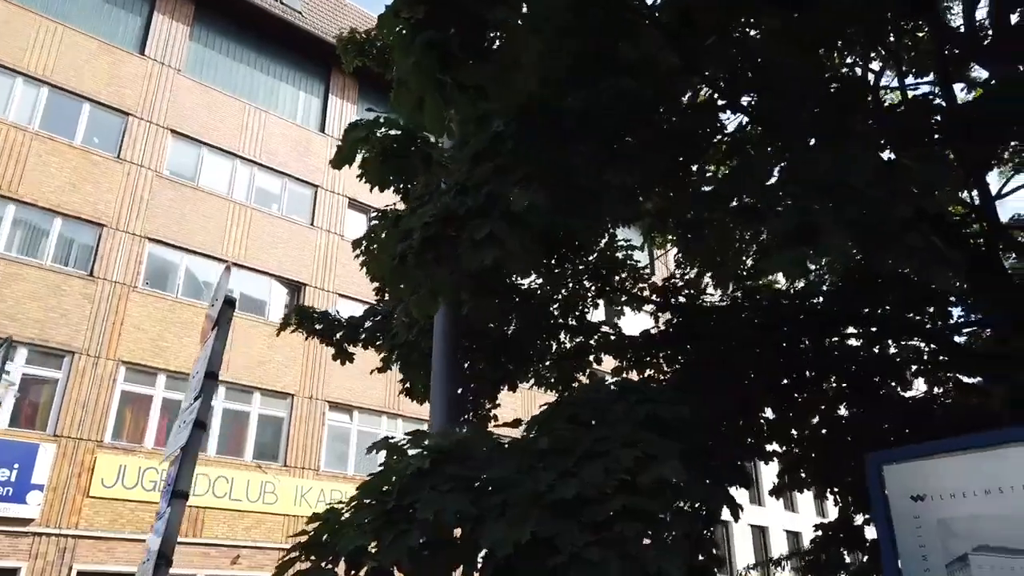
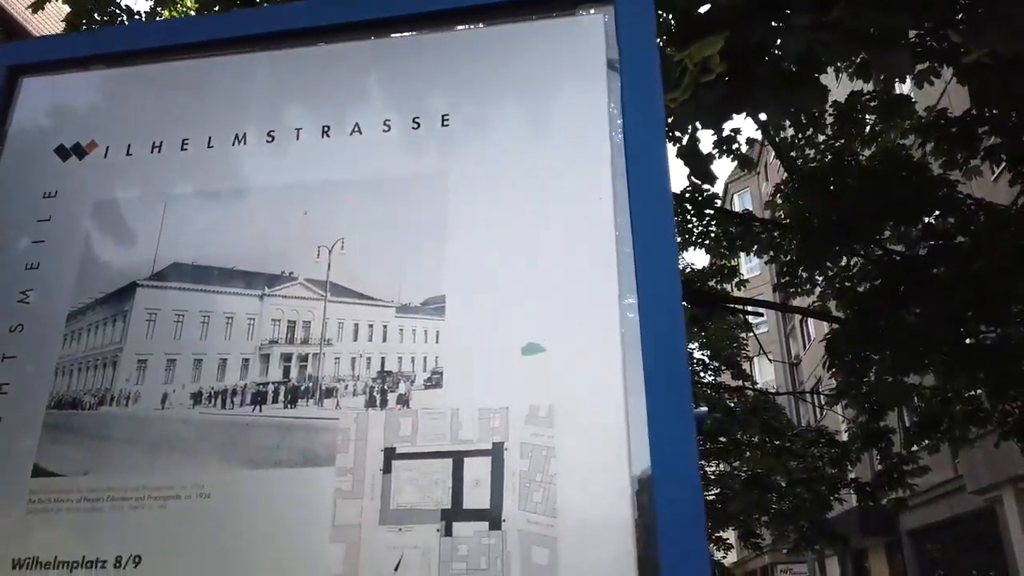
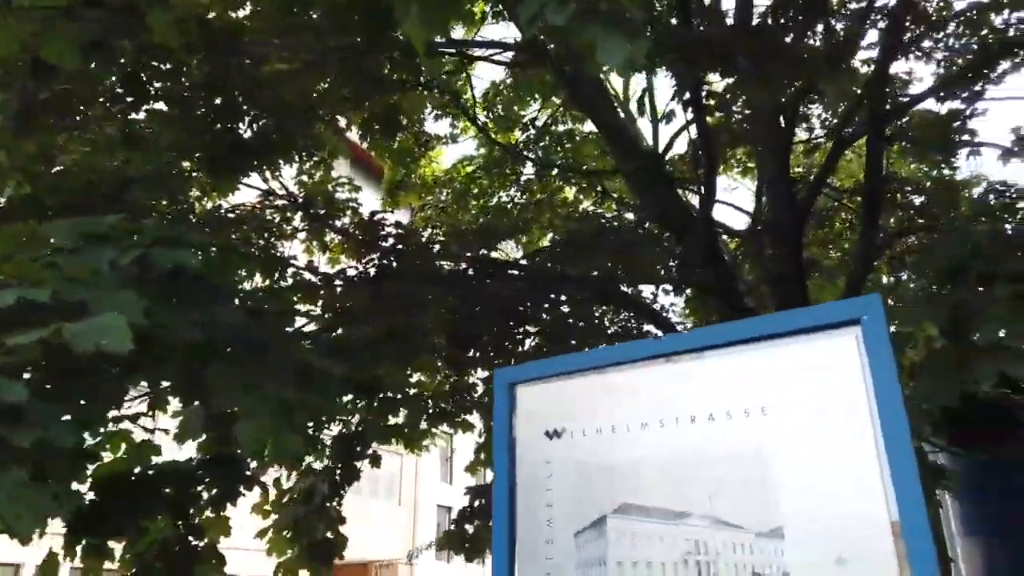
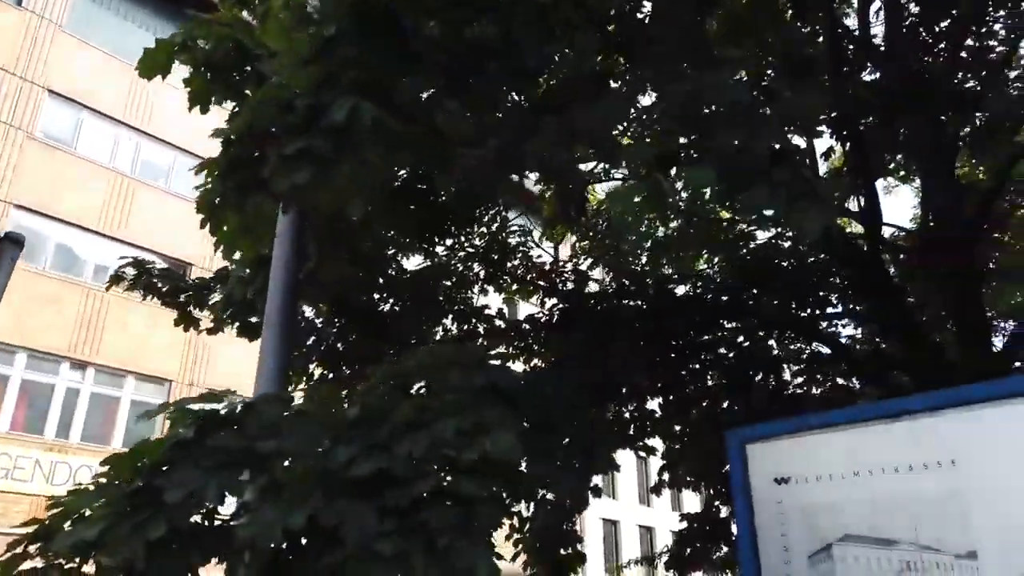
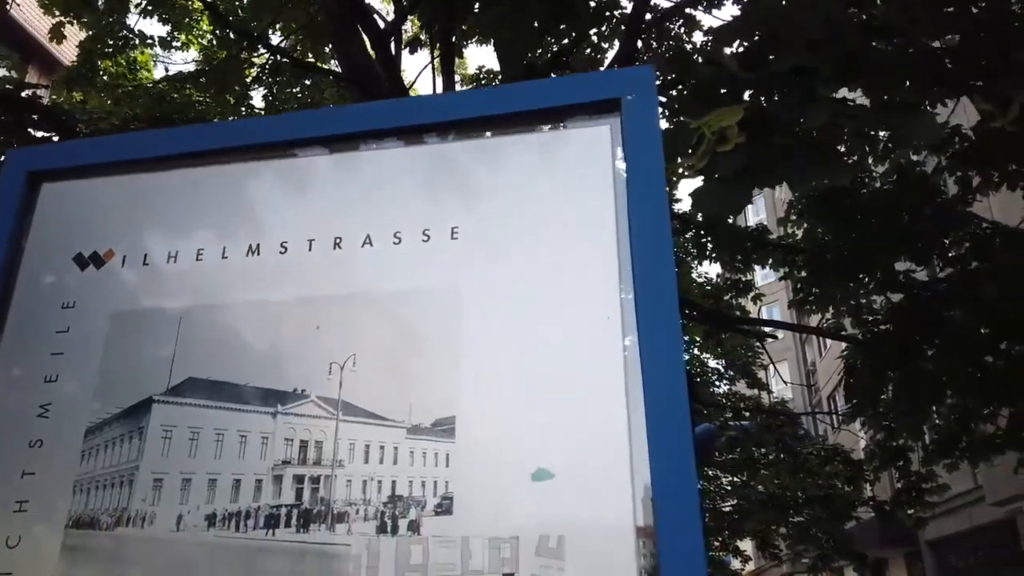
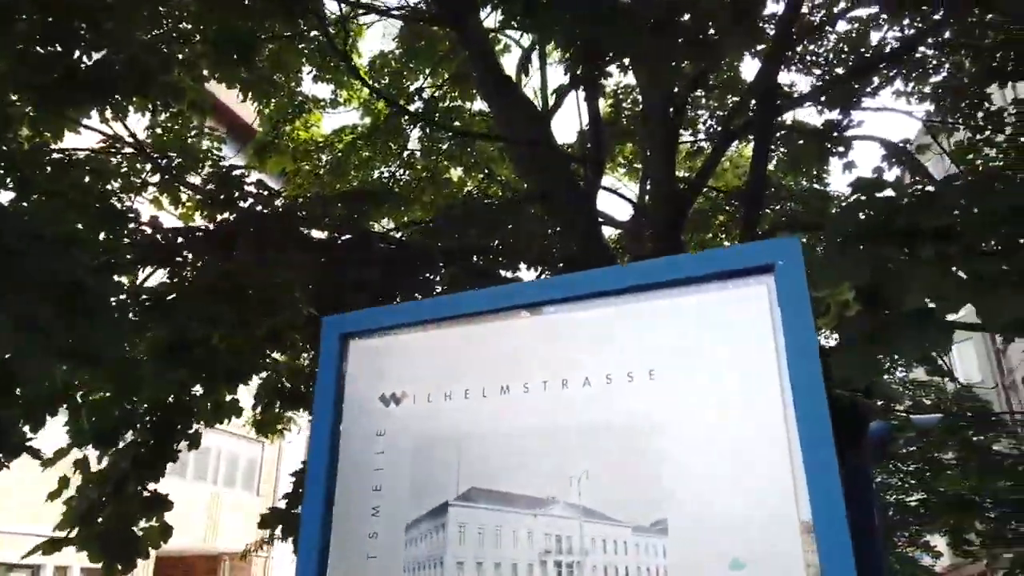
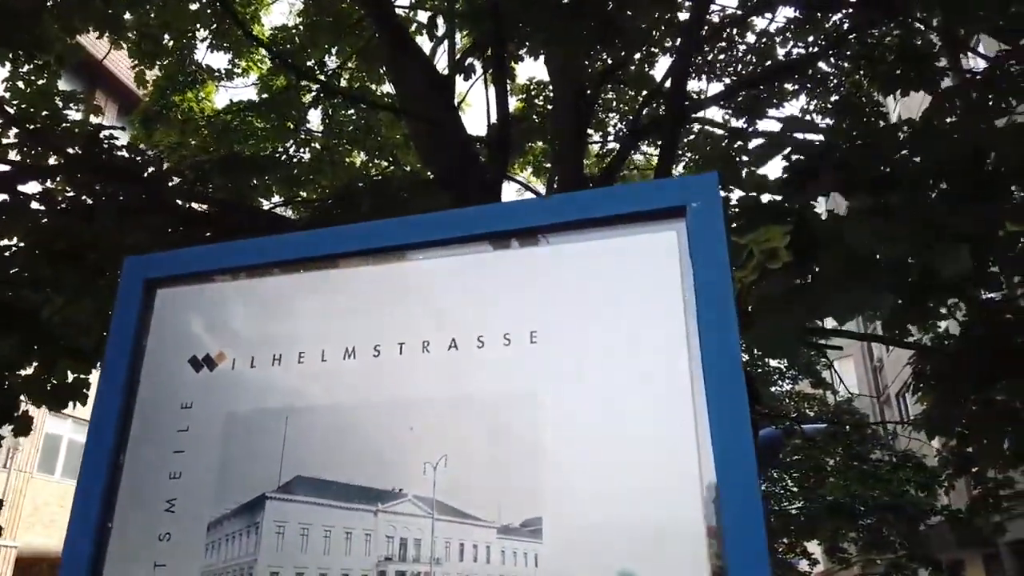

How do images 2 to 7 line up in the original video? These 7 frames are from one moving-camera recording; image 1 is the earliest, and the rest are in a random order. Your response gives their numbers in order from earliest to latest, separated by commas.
4, 3, 6, 7, 5, 2
